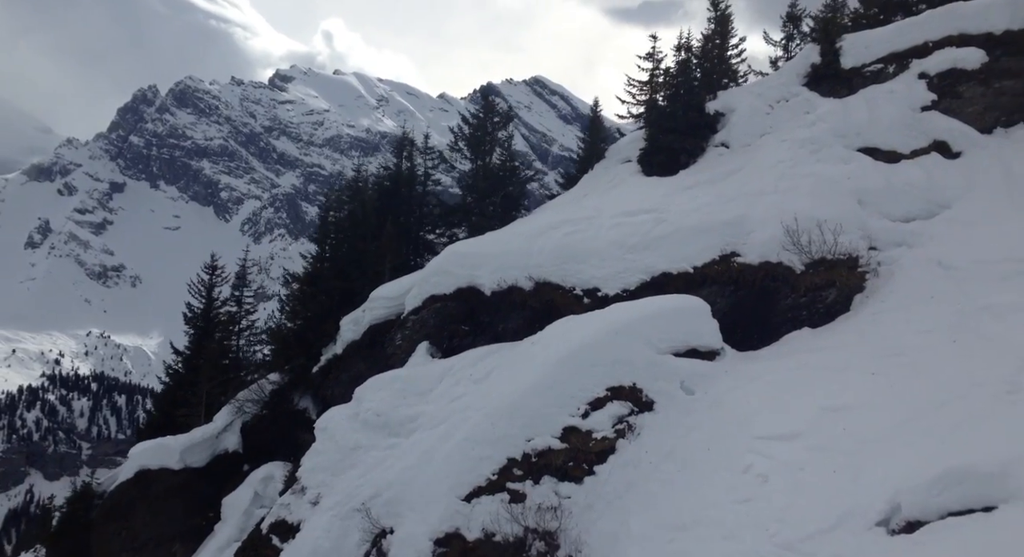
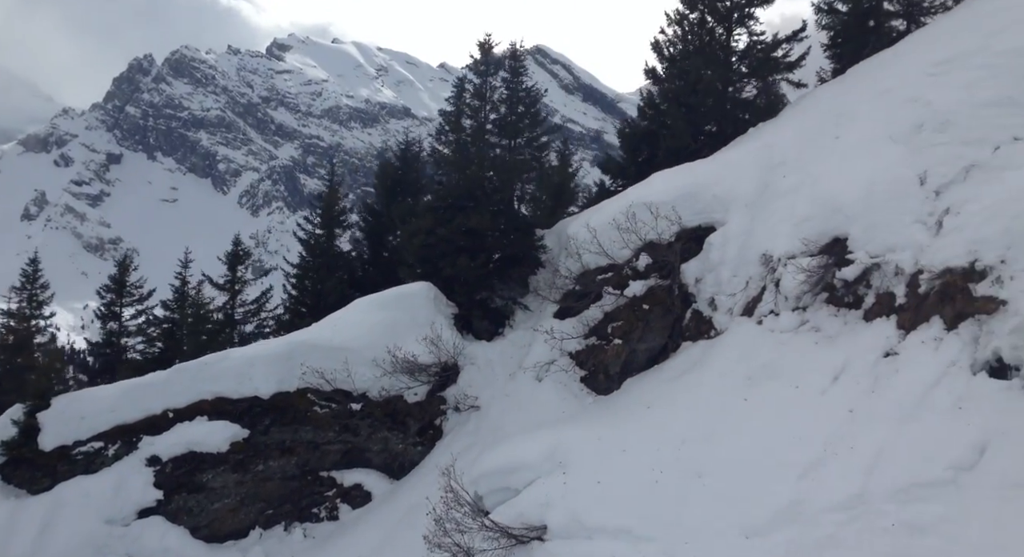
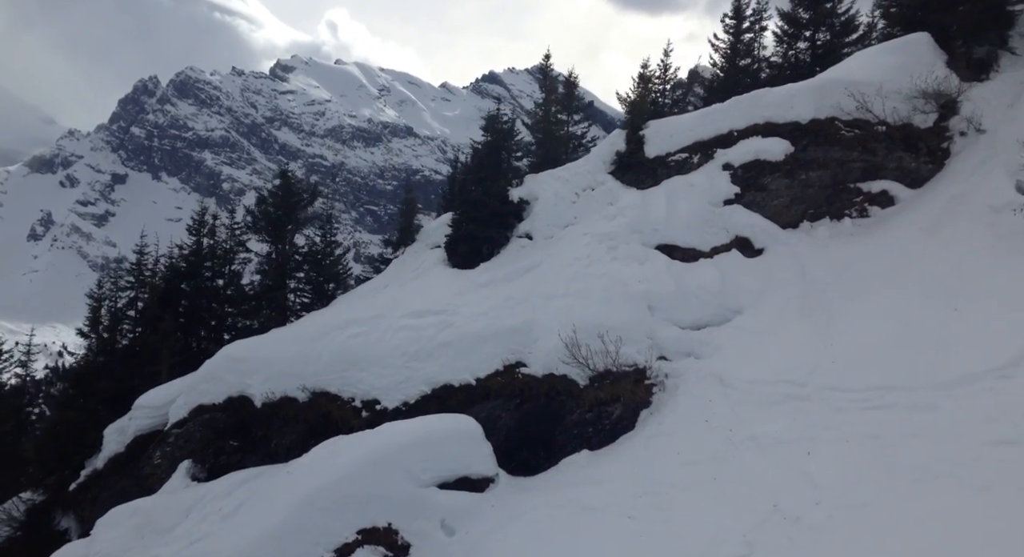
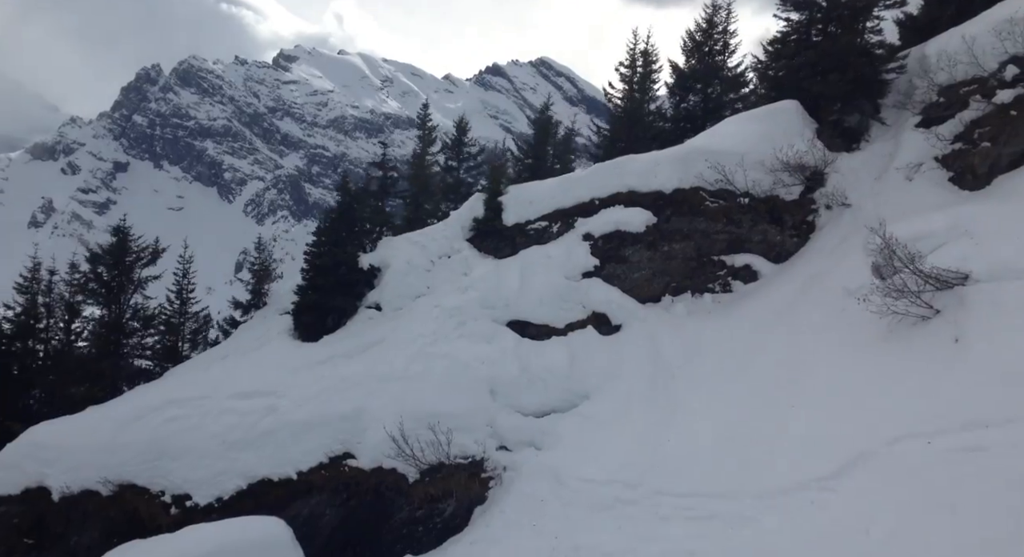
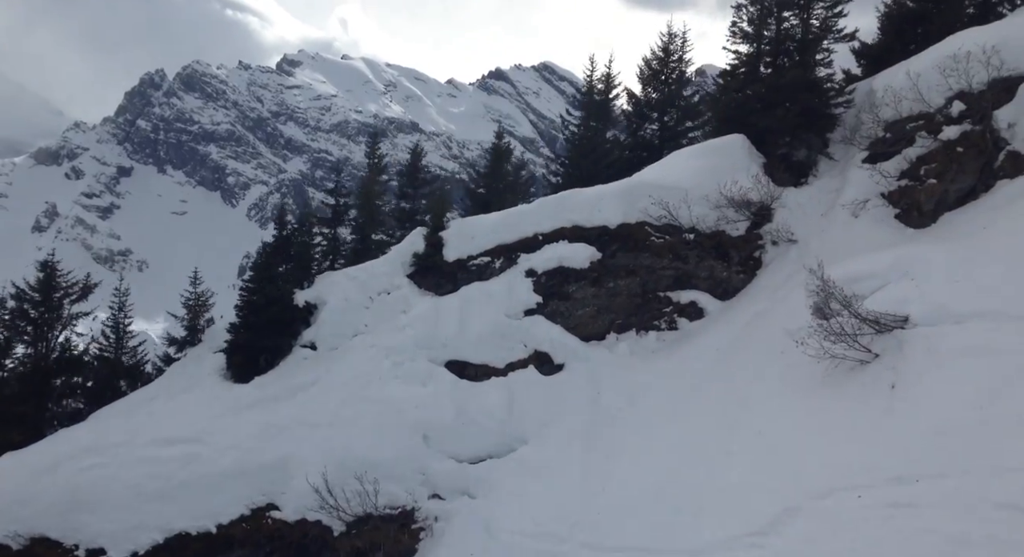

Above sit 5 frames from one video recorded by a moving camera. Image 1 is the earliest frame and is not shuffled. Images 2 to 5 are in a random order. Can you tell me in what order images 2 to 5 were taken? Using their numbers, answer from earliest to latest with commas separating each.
3, 4, 5, 2
